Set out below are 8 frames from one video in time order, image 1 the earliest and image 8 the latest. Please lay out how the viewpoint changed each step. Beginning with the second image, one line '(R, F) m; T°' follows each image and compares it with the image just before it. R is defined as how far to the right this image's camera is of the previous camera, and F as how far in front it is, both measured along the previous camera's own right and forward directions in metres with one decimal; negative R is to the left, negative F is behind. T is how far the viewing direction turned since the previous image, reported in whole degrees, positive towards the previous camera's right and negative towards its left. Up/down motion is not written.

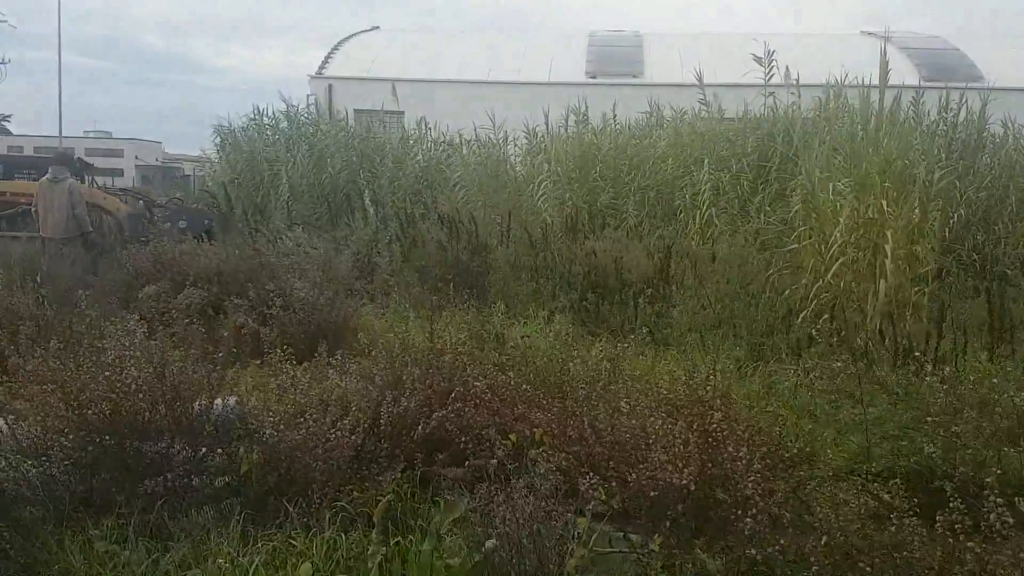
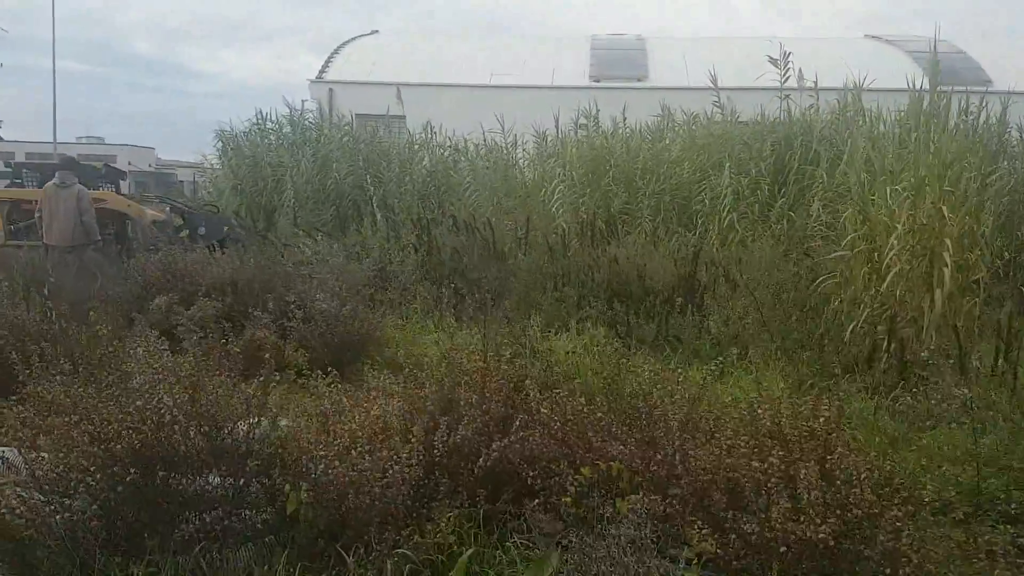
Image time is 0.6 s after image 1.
(-0.2, +0.3) m; 0°
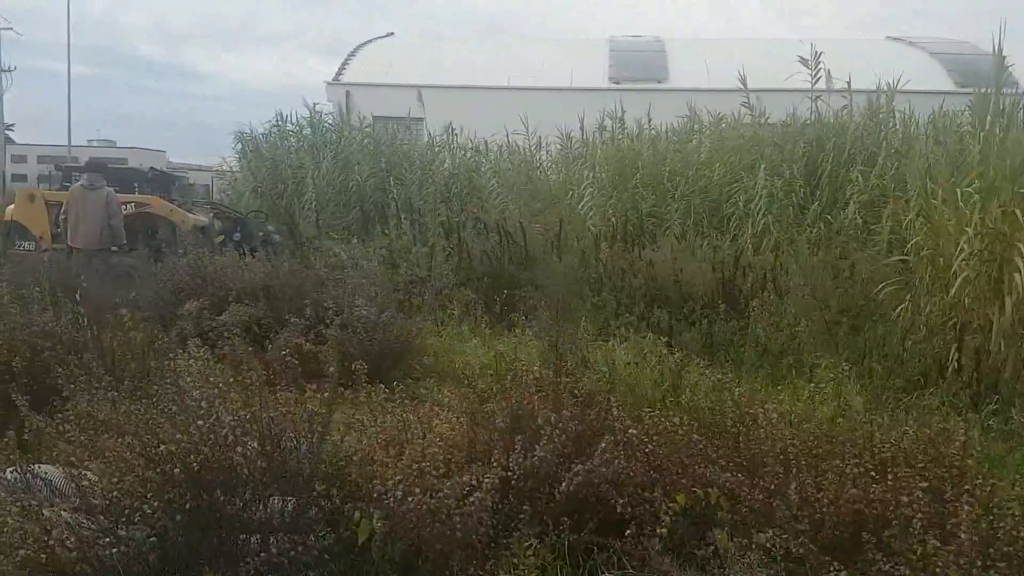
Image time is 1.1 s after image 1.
(-0.2, +0.2) m; -1°
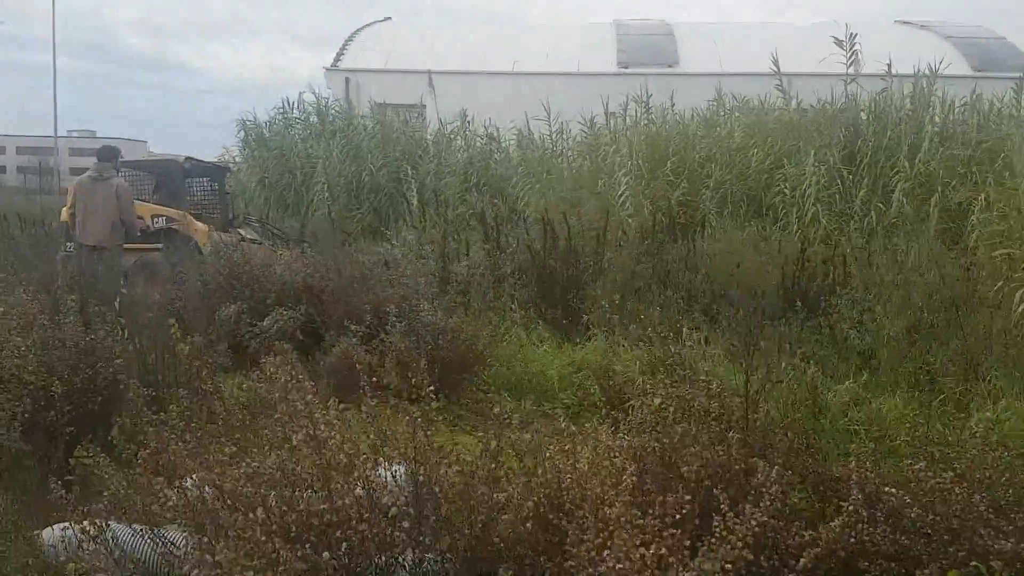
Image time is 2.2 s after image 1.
(-0.5, +0.5) m; +1°
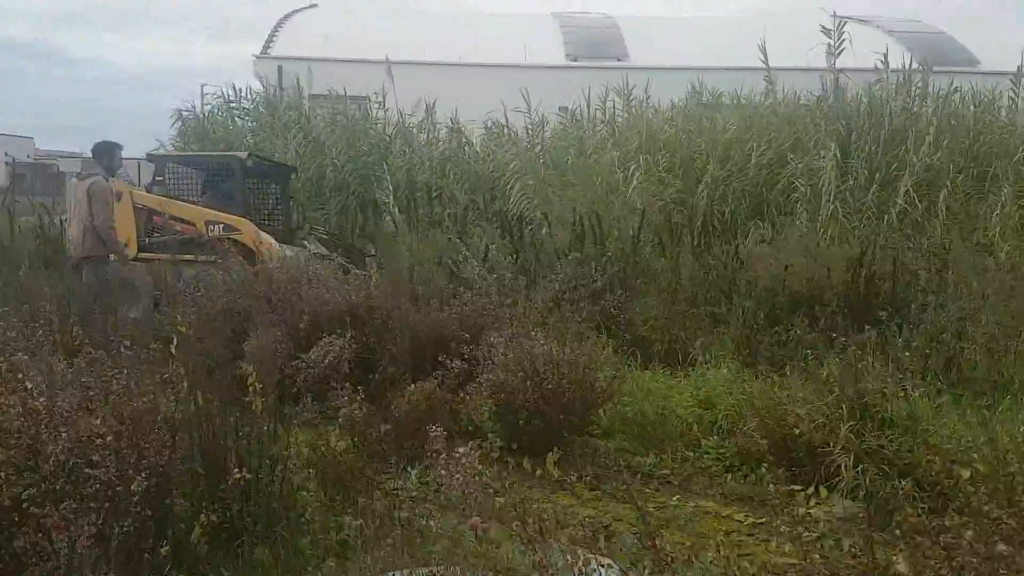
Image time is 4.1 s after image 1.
(-0.8, +0.8) m; +6°
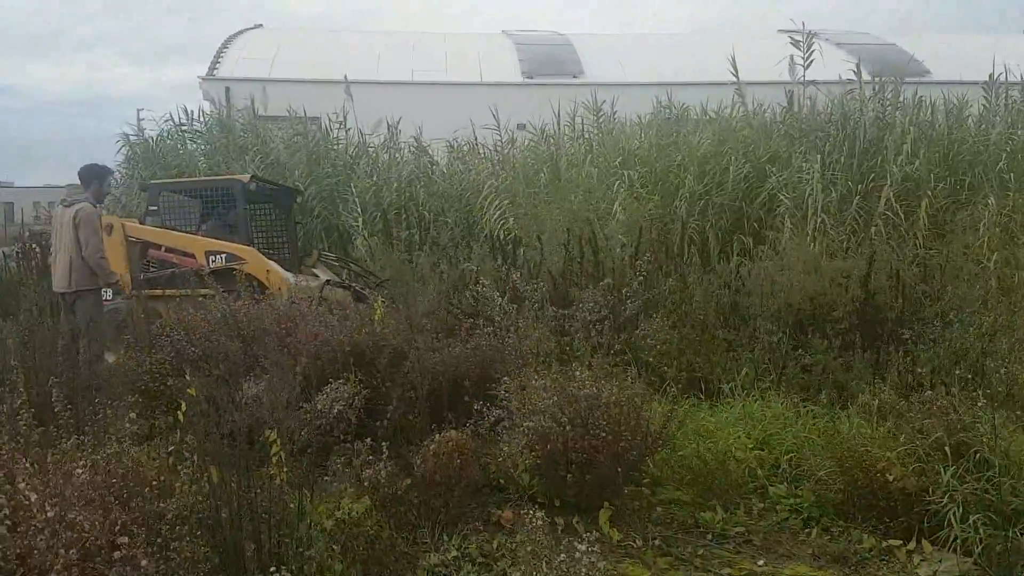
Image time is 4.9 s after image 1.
(-0.3, +0.4) m; +3°
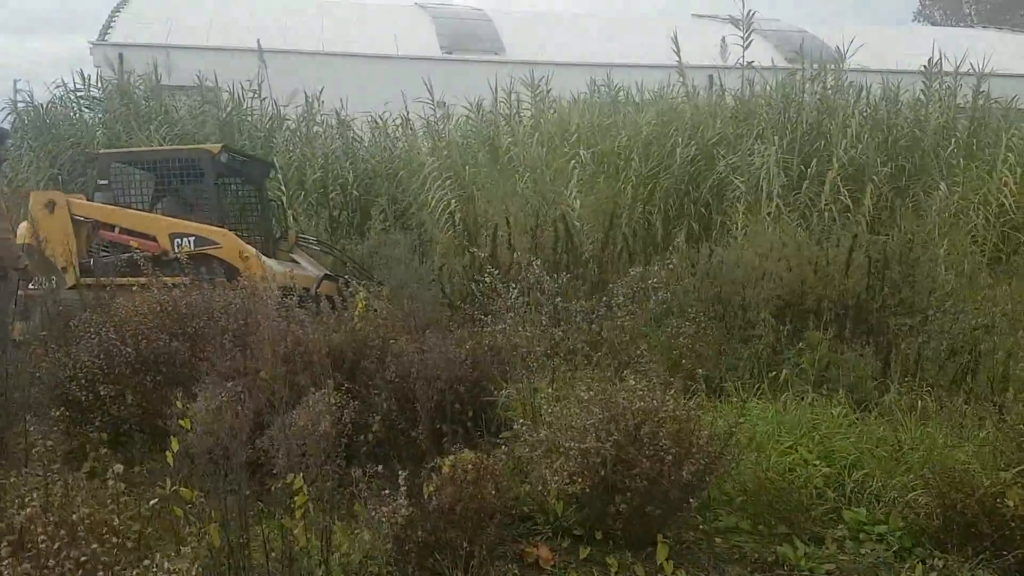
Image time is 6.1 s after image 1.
(-0.4, +0.6) m; +6°
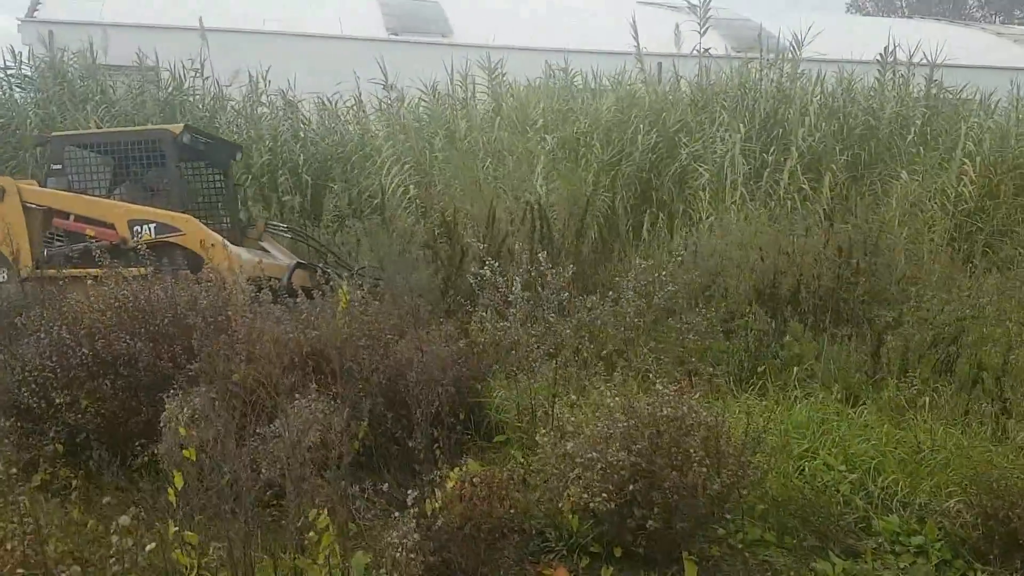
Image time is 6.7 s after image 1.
(-0.2, +0.2) m; +4°
